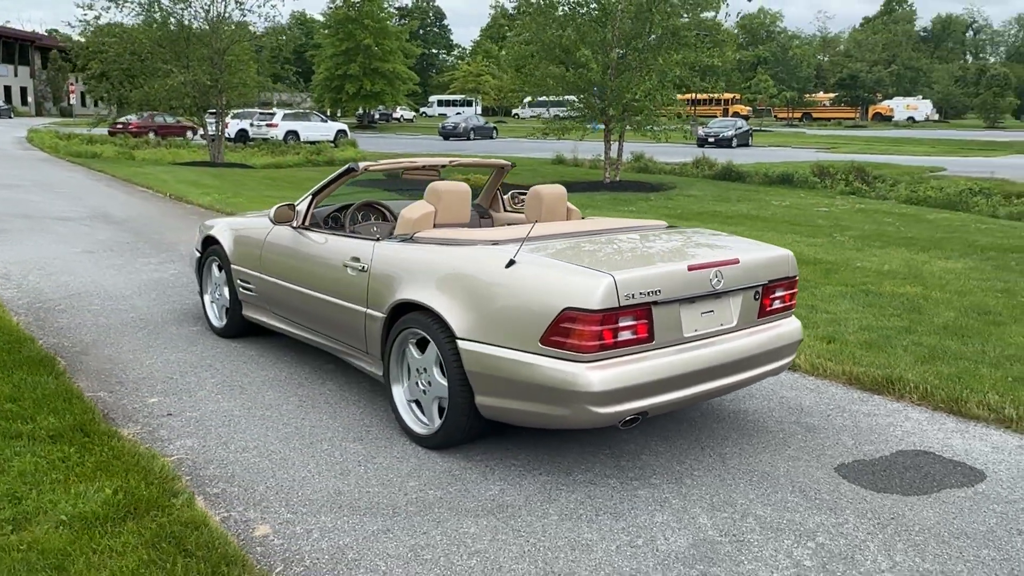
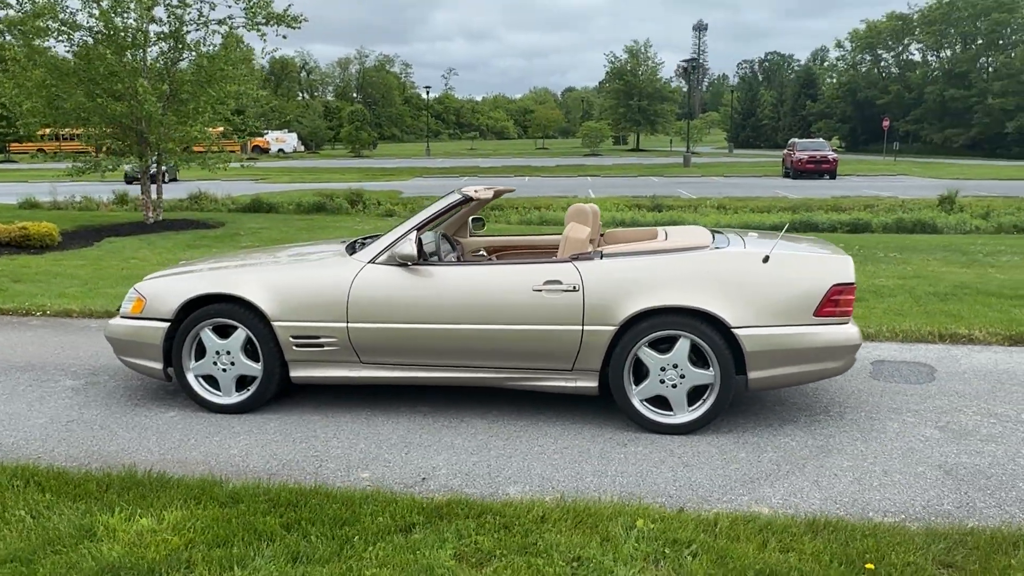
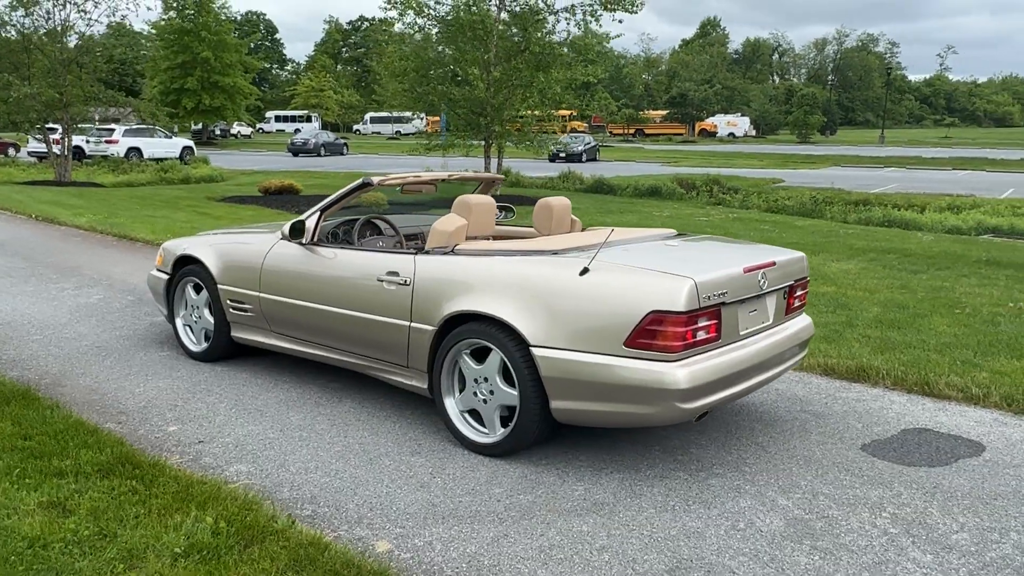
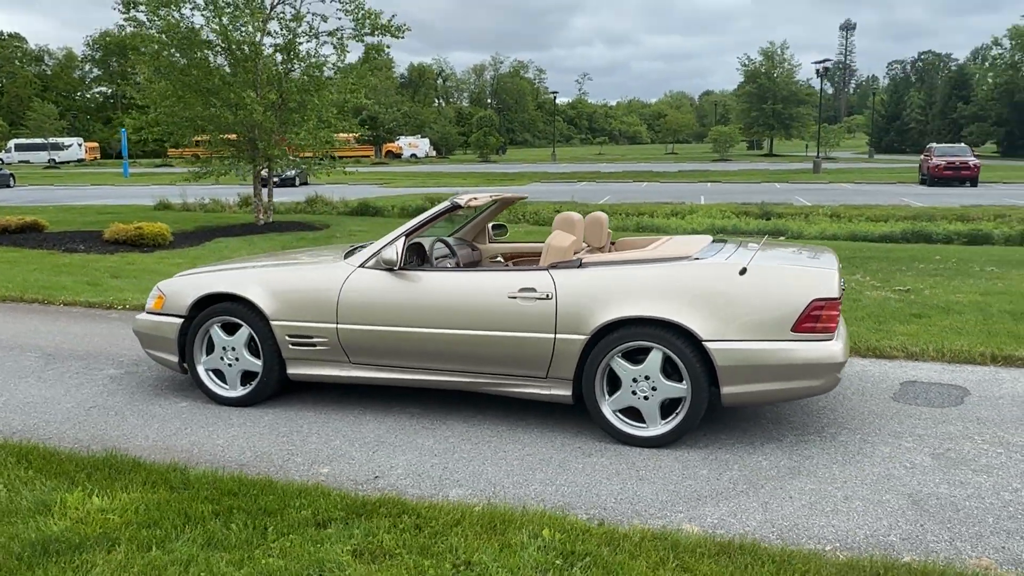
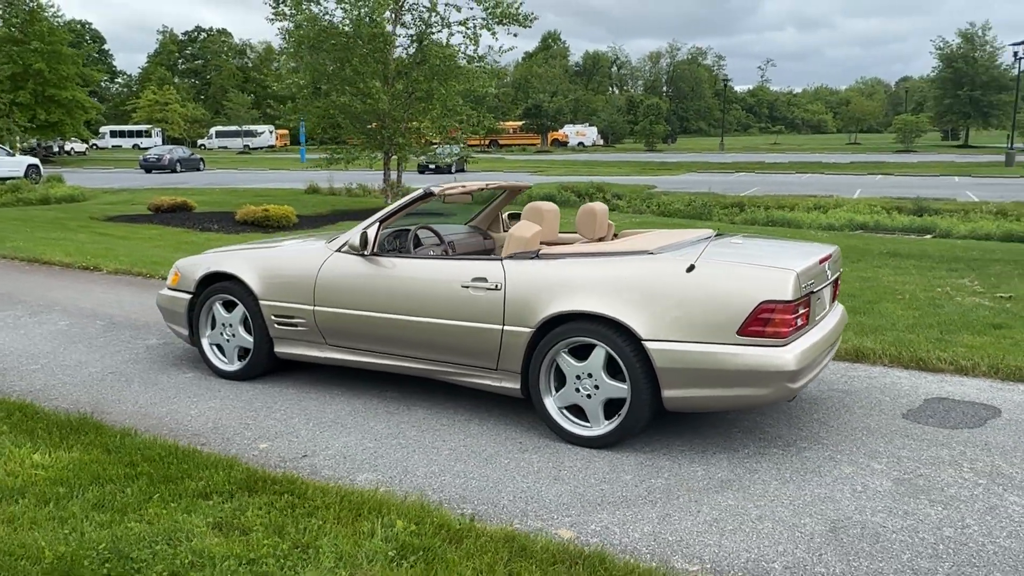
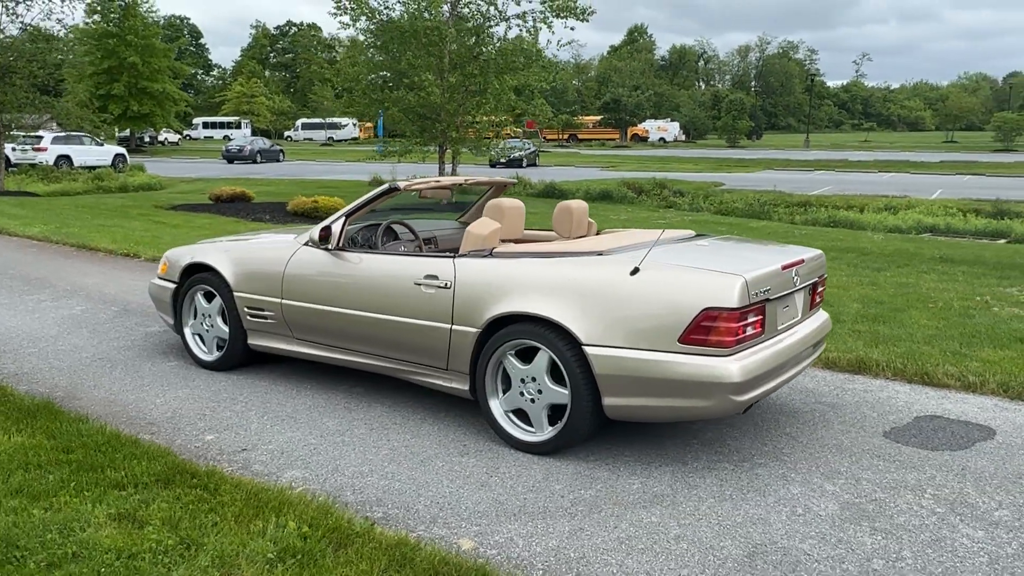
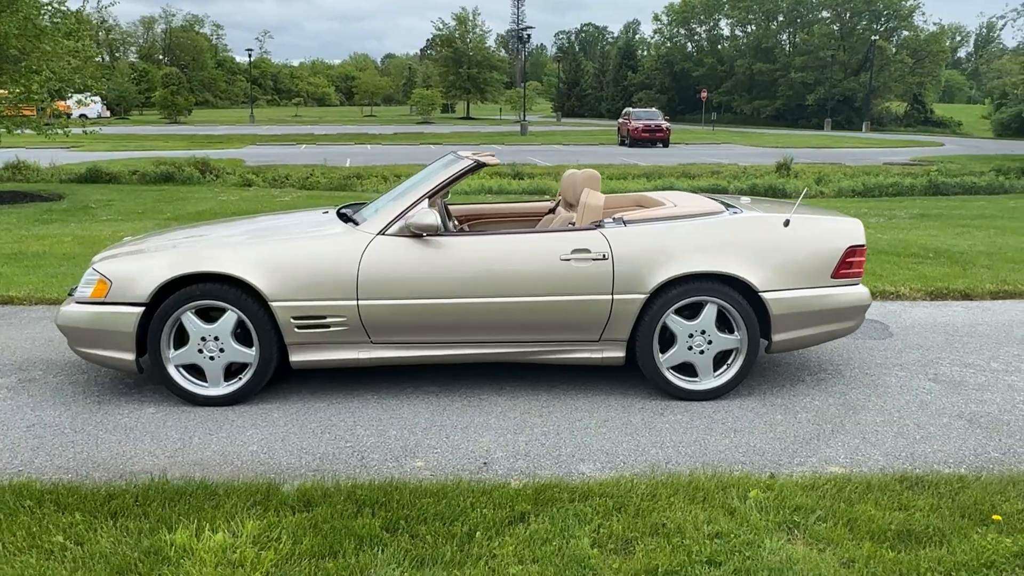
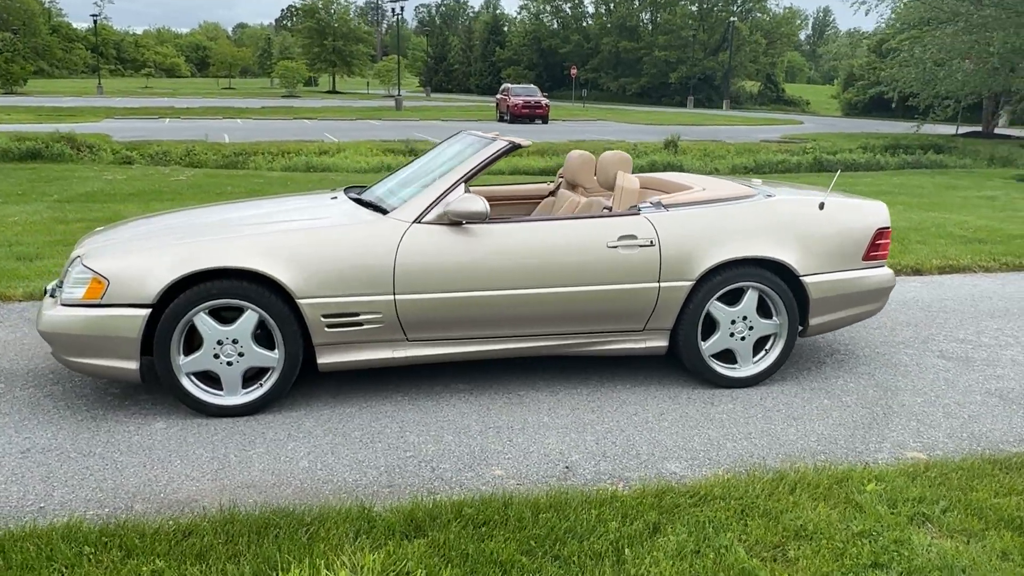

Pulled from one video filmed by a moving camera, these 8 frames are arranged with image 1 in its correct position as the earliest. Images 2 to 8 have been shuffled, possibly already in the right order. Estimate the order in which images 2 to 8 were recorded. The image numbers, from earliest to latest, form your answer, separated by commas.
3, 6, 5, 4, 2, 7, 8
